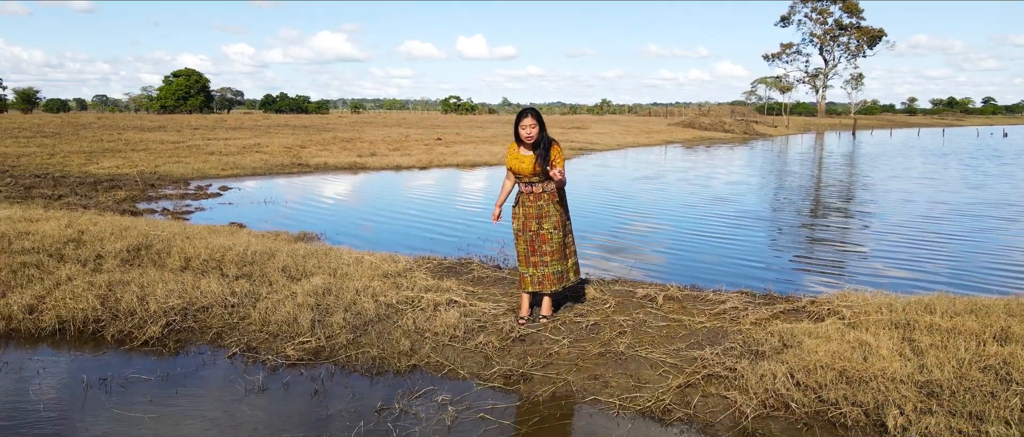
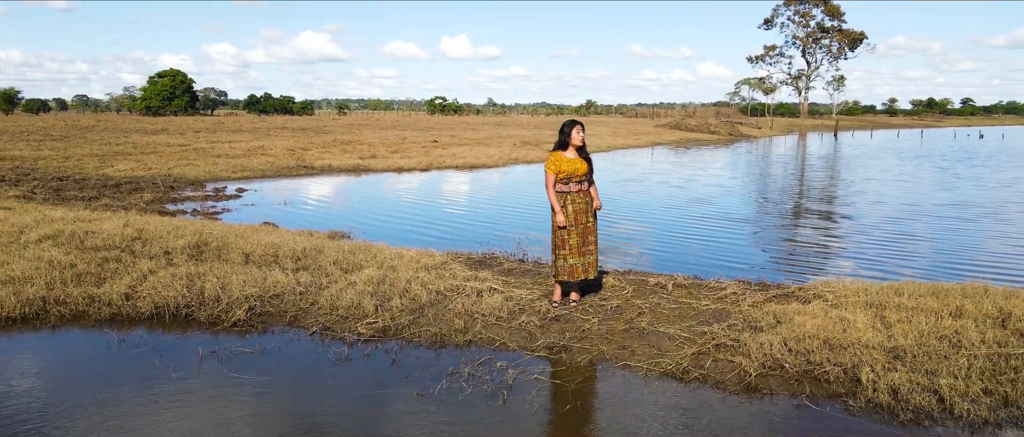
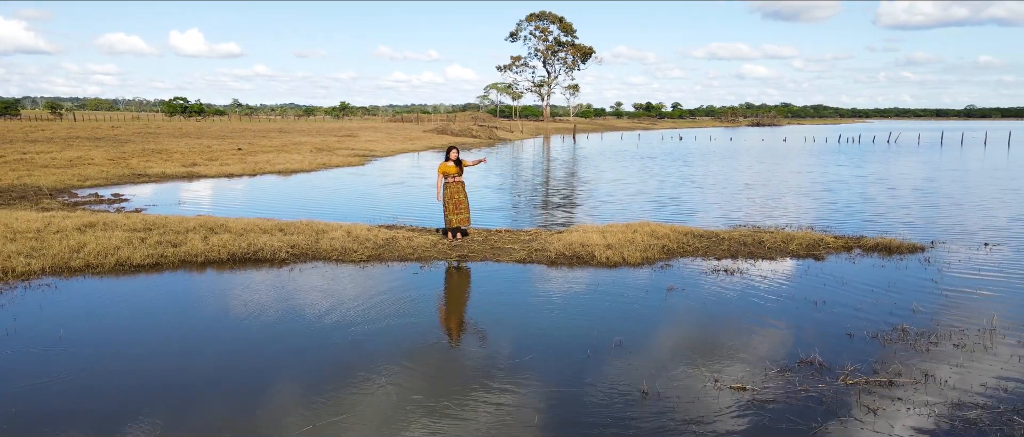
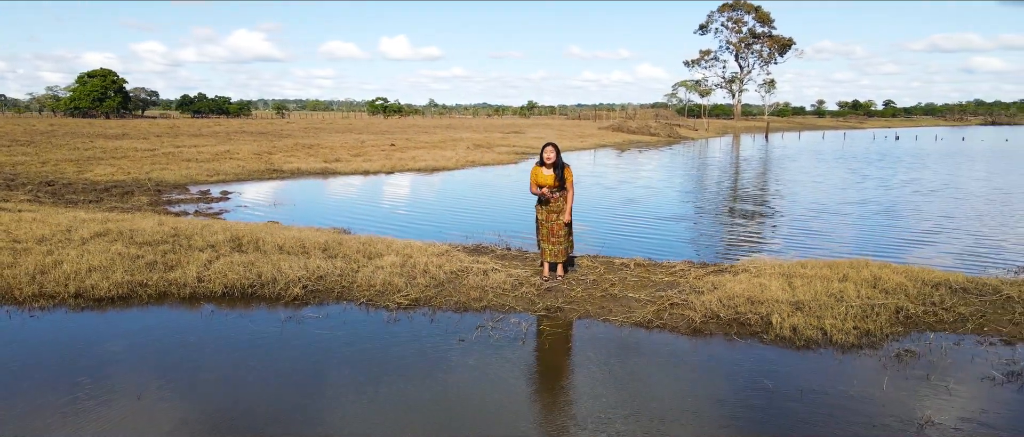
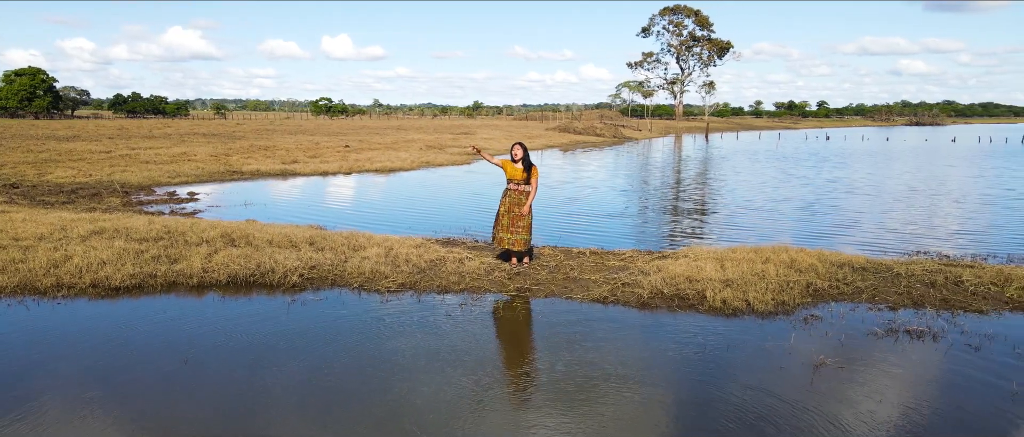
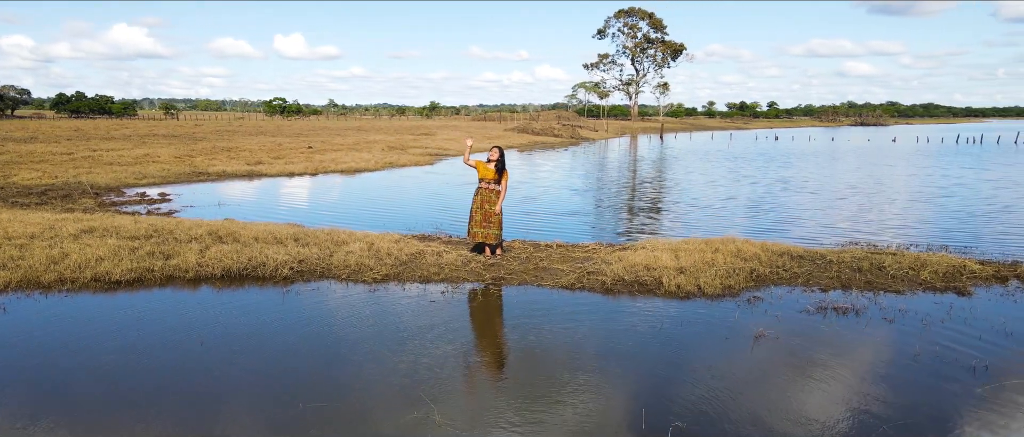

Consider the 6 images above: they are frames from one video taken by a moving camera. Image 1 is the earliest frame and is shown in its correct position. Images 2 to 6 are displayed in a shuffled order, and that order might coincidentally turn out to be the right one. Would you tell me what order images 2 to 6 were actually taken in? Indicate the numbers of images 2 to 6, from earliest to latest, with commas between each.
2, 4, 5, 6, 3
